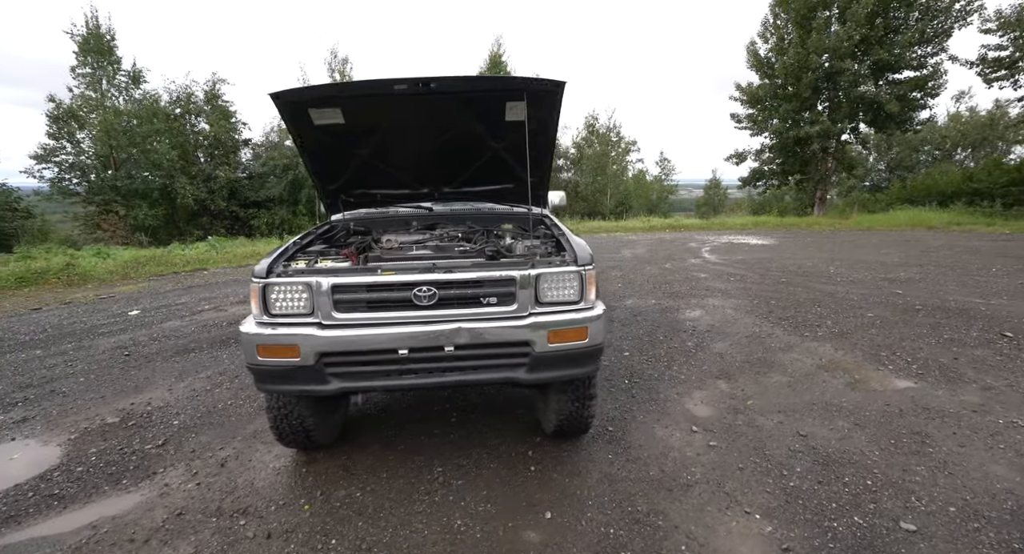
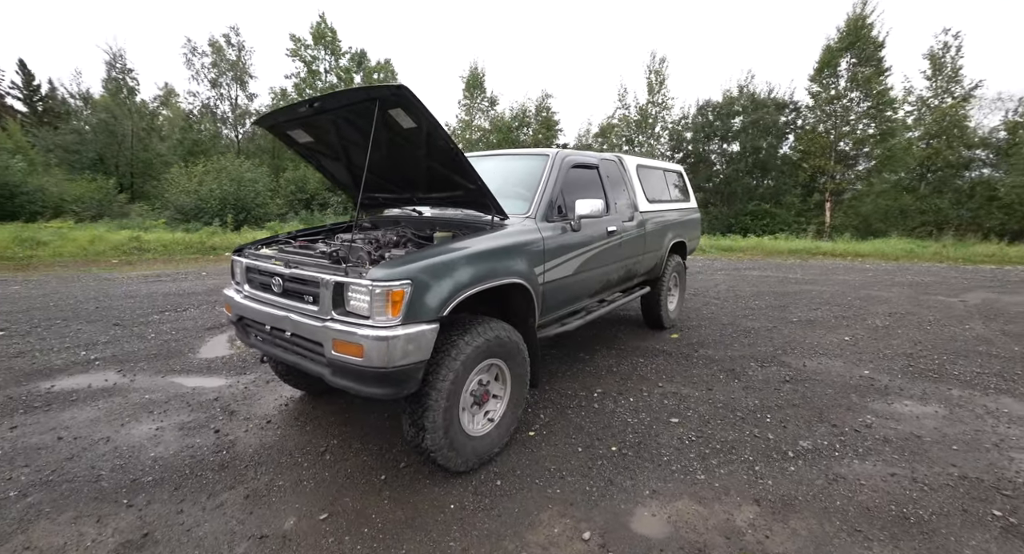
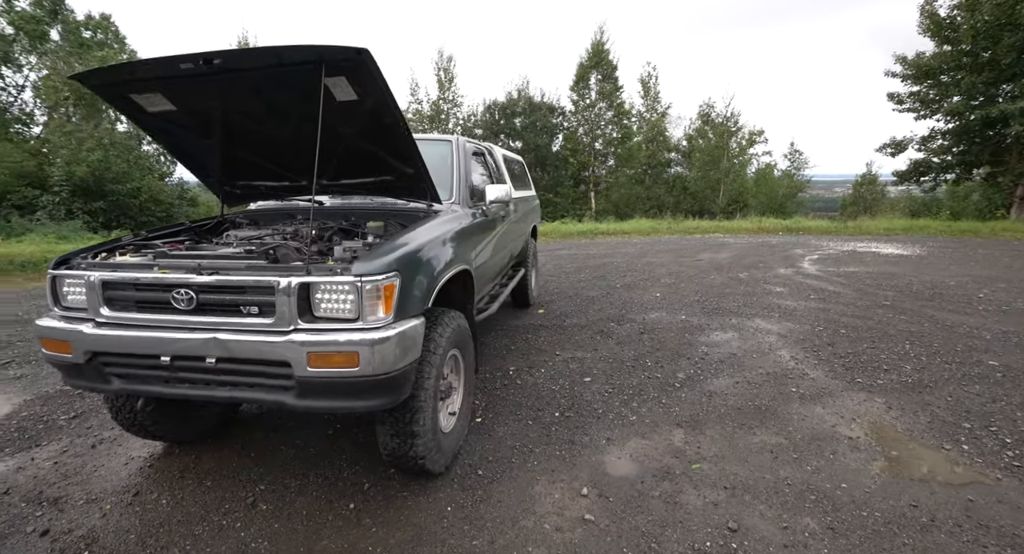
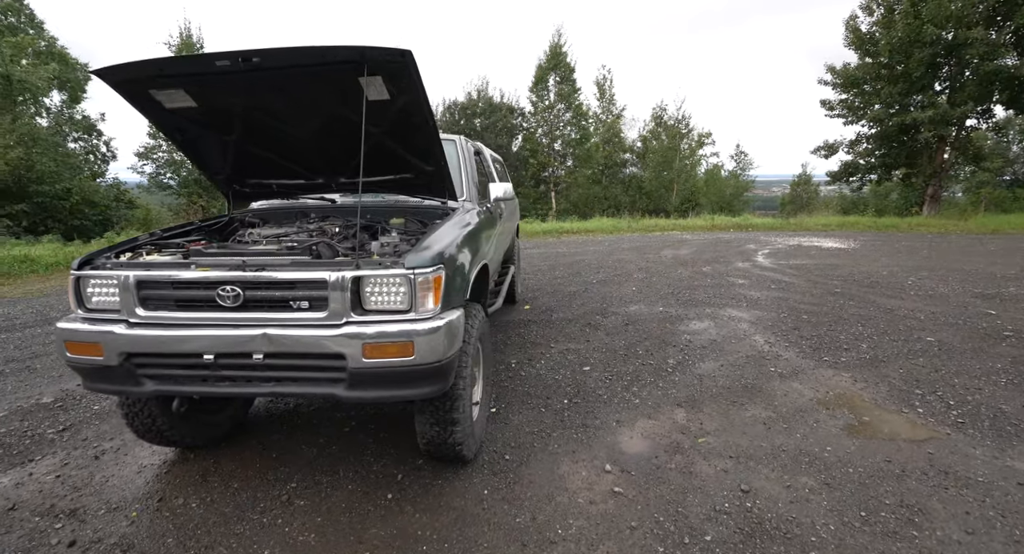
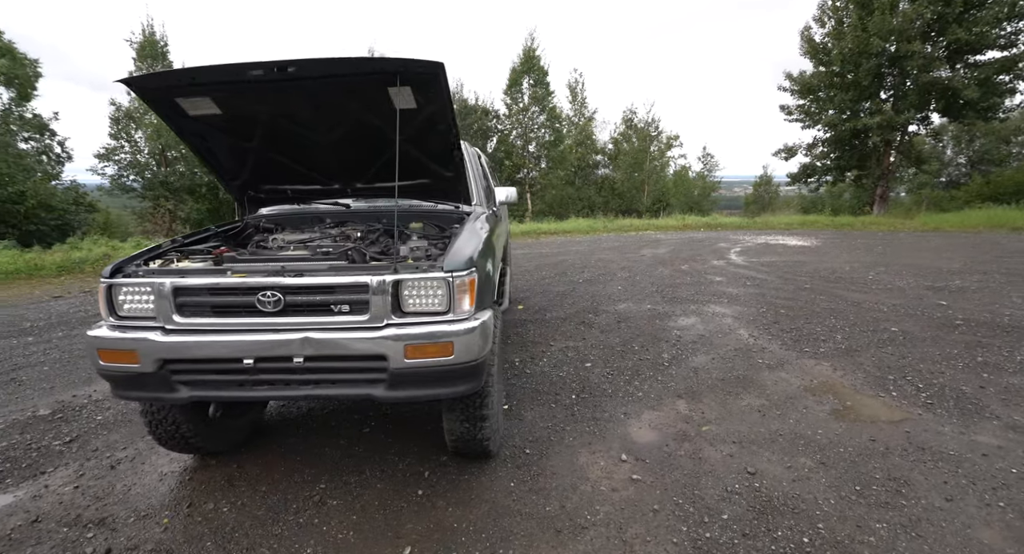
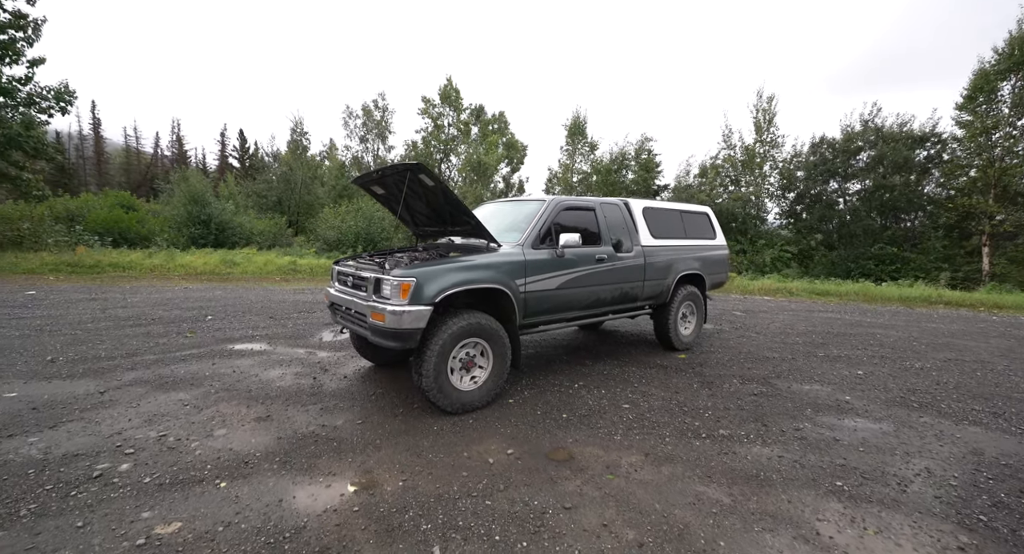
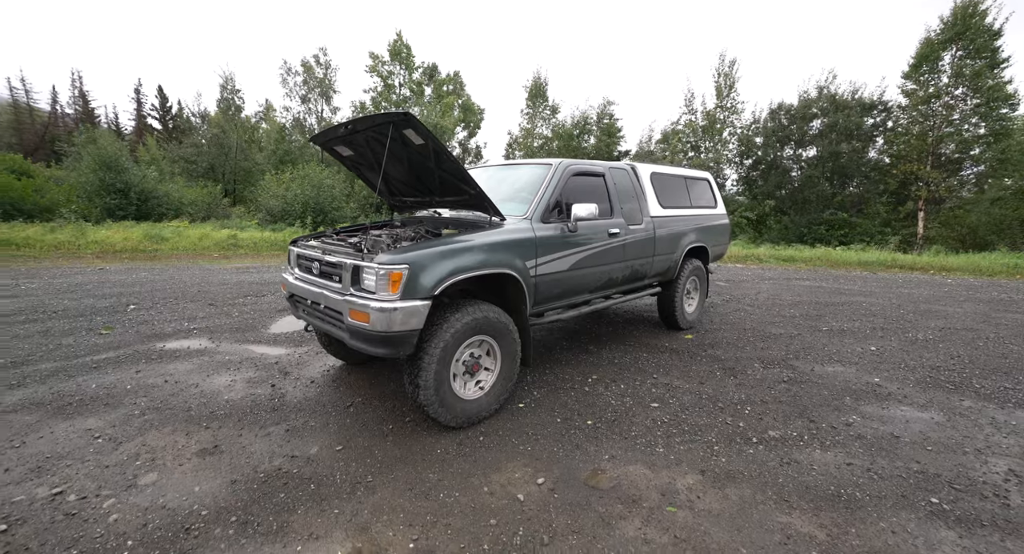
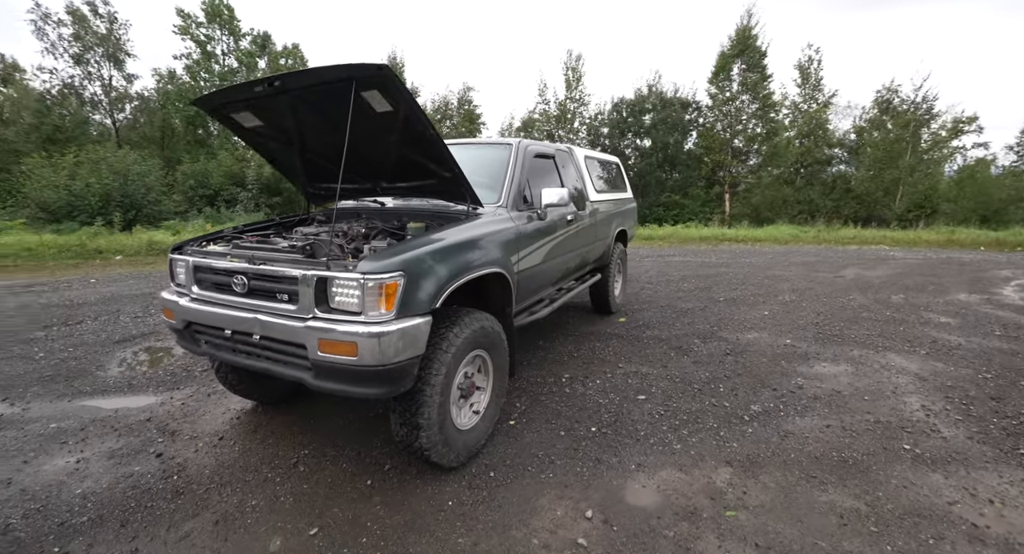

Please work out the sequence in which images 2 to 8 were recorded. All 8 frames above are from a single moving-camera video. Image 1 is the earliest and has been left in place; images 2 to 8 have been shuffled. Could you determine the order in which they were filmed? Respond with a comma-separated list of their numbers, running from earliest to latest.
5, 4, 3, 8, 2, 7, 6
